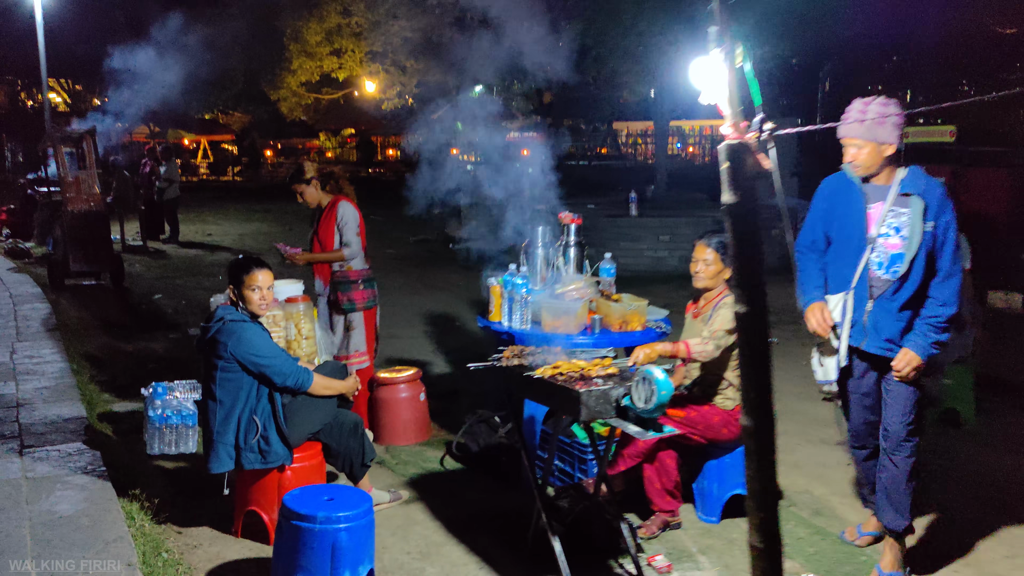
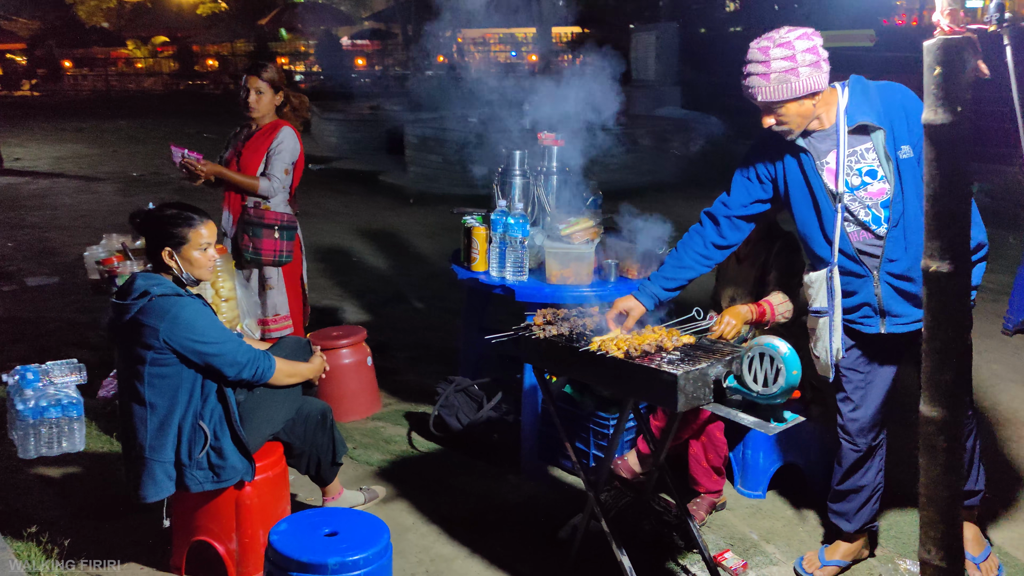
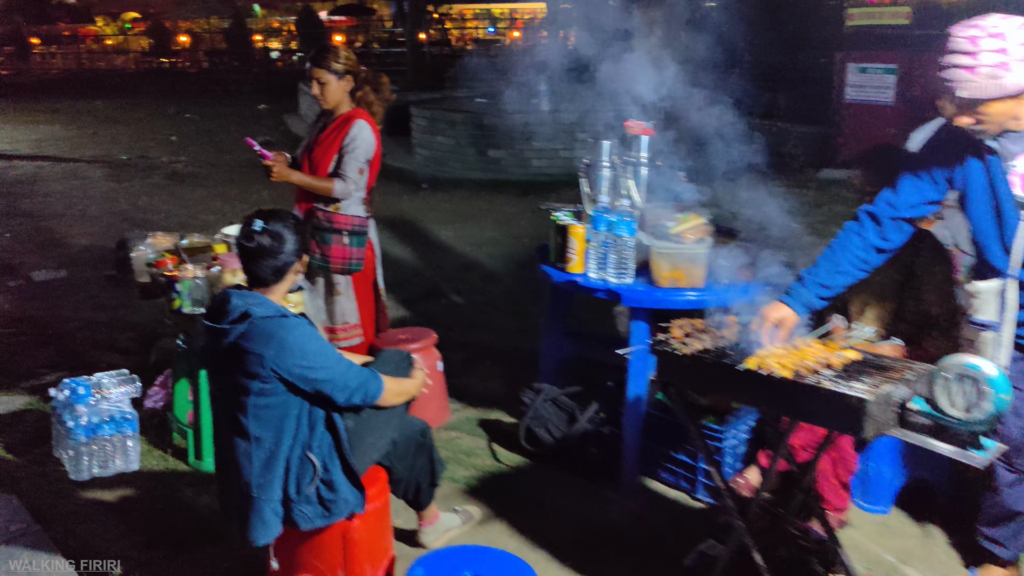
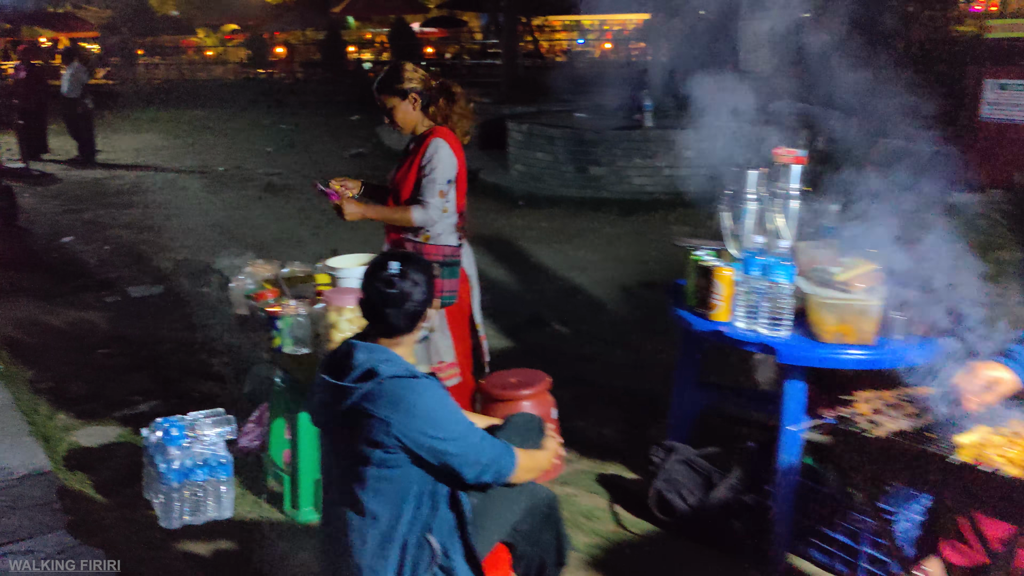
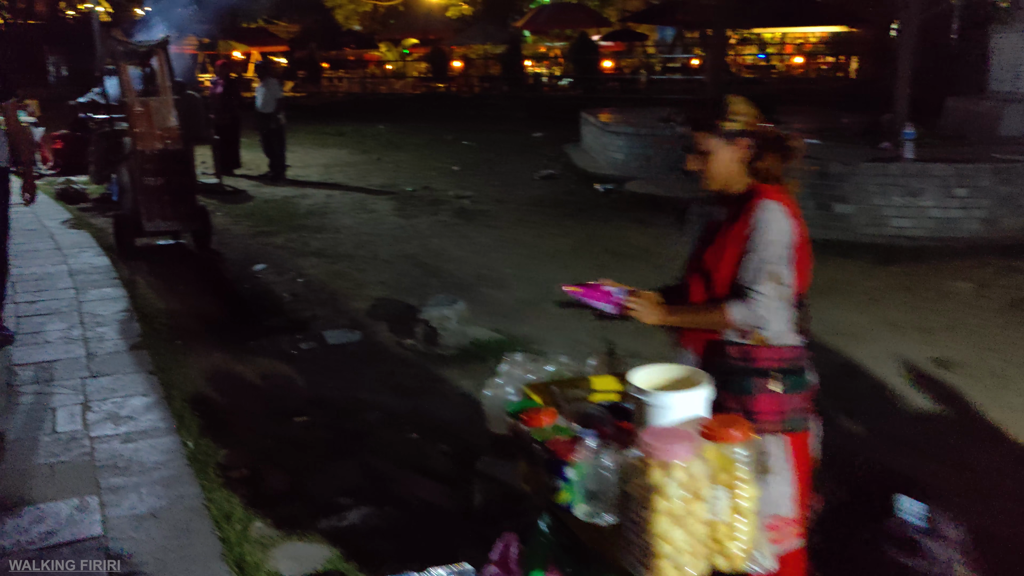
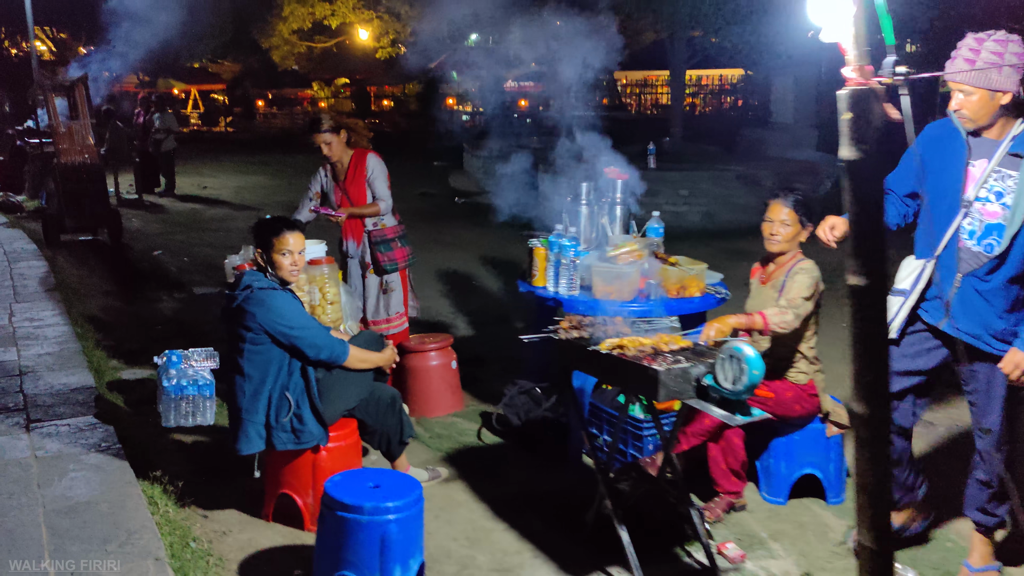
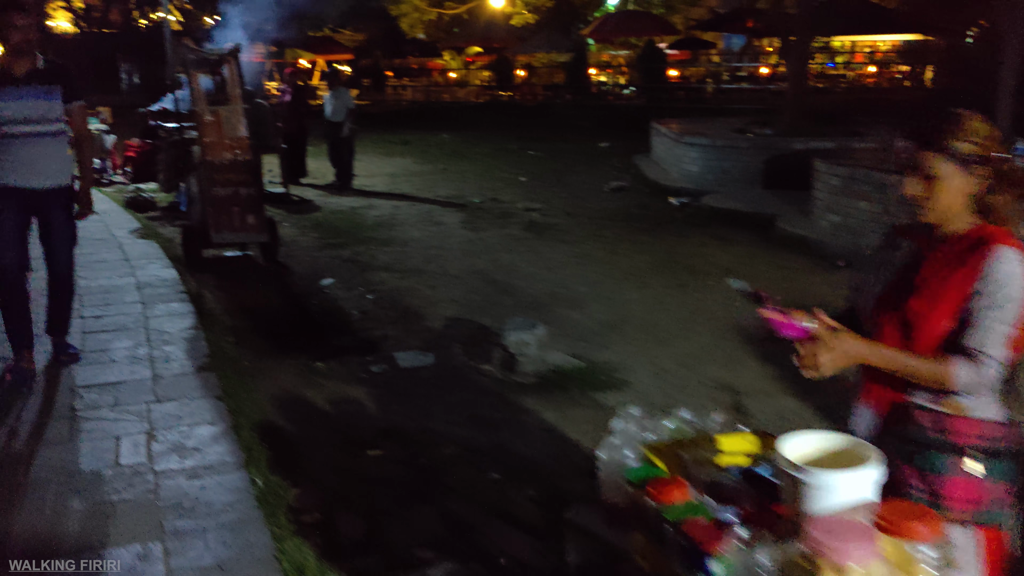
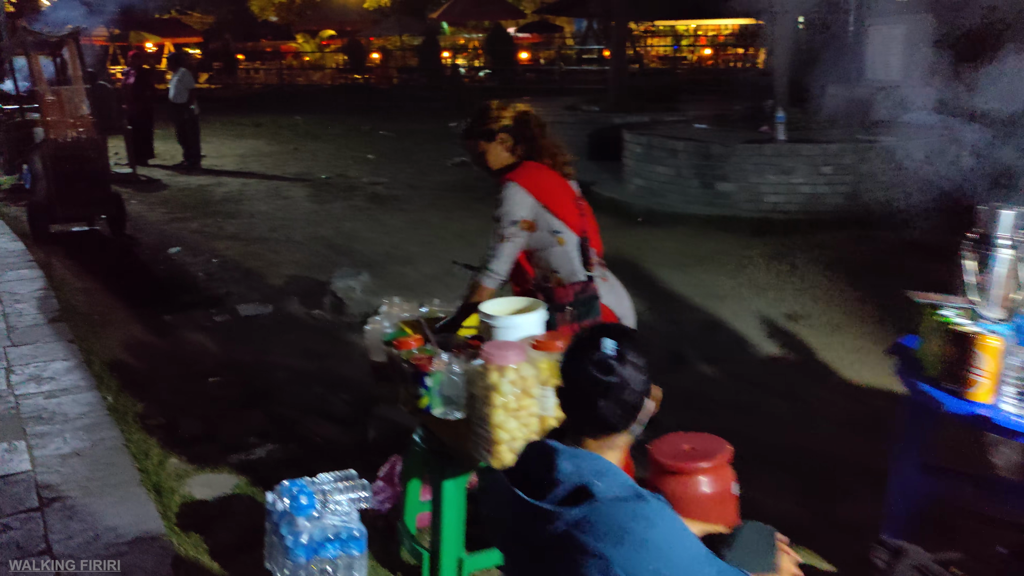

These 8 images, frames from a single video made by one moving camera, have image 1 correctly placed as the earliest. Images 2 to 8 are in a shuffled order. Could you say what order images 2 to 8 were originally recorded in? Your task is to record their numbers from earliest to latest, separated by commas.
6, 2, 3, 4, 8, 5, 7
